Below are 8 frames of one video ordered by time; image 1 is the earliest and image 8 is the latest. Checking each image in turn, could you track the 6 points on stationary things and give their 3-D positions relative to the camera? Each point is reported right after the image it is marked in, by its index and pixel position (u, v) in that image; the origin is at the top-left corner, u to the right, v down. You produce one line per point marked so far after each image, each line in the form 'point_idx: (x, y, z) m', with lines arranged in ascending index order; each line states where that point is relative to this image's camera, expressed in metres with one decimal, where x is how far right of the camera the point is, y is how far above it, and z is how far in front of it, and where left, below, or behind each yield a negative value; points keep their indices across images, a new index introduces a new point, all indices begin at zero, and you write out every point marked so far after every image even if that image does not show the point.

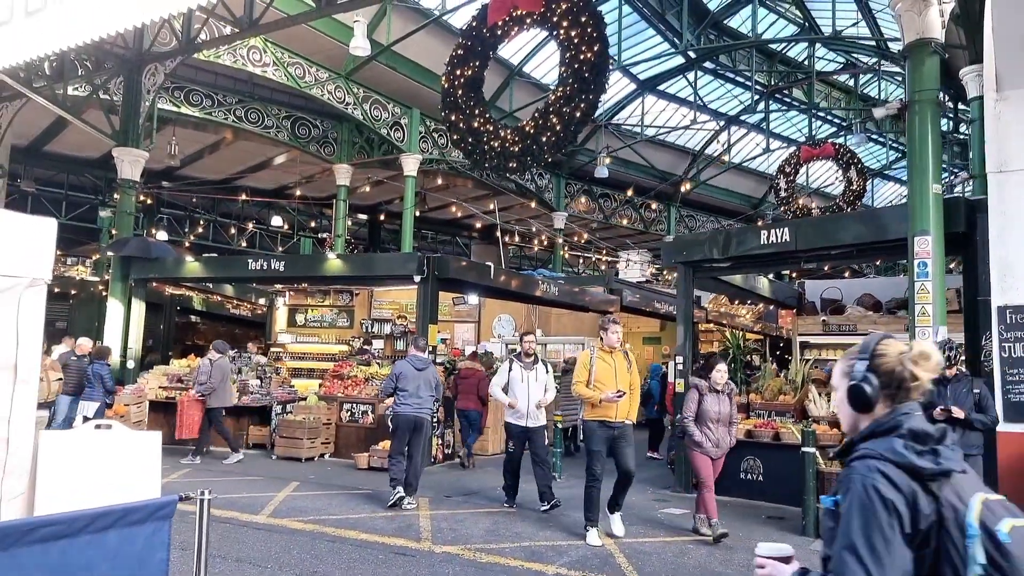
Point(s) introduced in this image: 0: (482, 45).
0: (-0.3, +2.7, +8.6) m
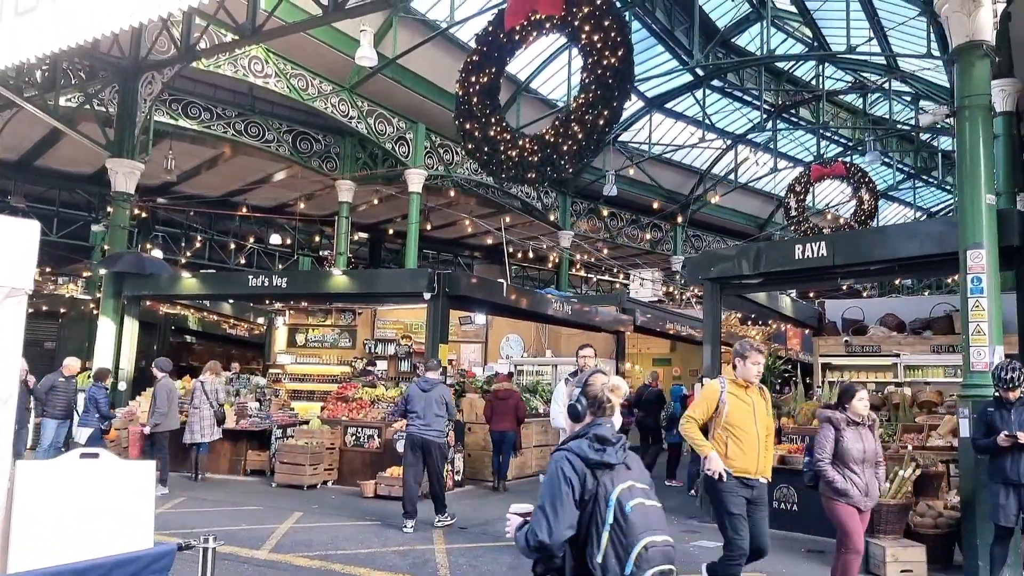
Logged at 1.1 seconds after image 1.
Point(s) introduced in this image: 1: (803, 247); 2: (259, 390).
0: (-0.2, +2.5, +8.3) m
1: (+2.7, +0.4, +7.0) m
2: (-3.8, -1.6, +11.8) m
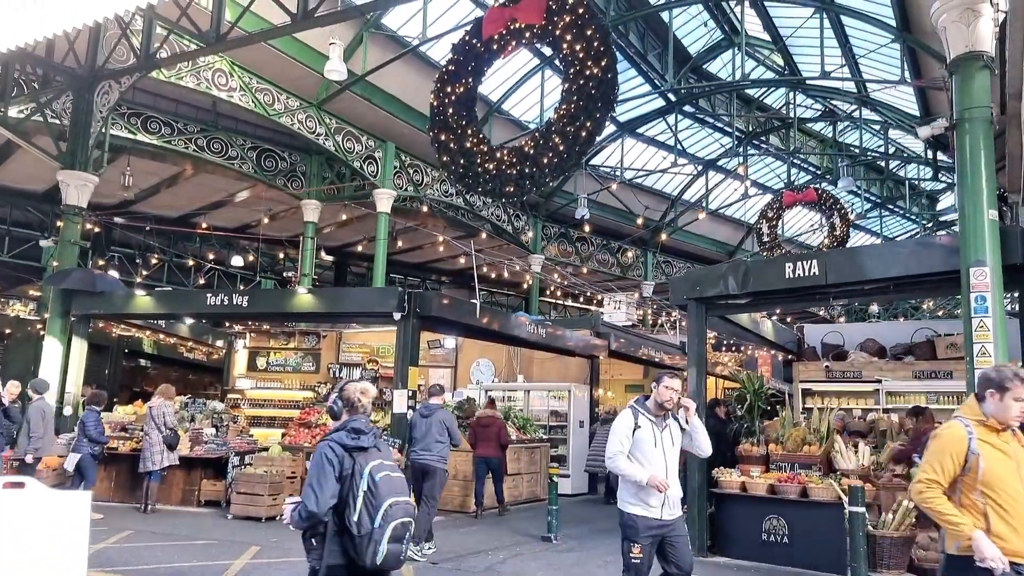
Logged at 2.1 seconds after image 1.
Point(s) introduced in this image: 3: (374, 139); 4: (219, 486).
0: (-0.4, +2.3, +7.9) m
1: (+2.5, +0.2, +6.8) m
2: (-4.3, -1.8, +11.2) m
3: (-2.7, +3.0, +15.4) m
4: (-3.6, -2.5, +9.7) m
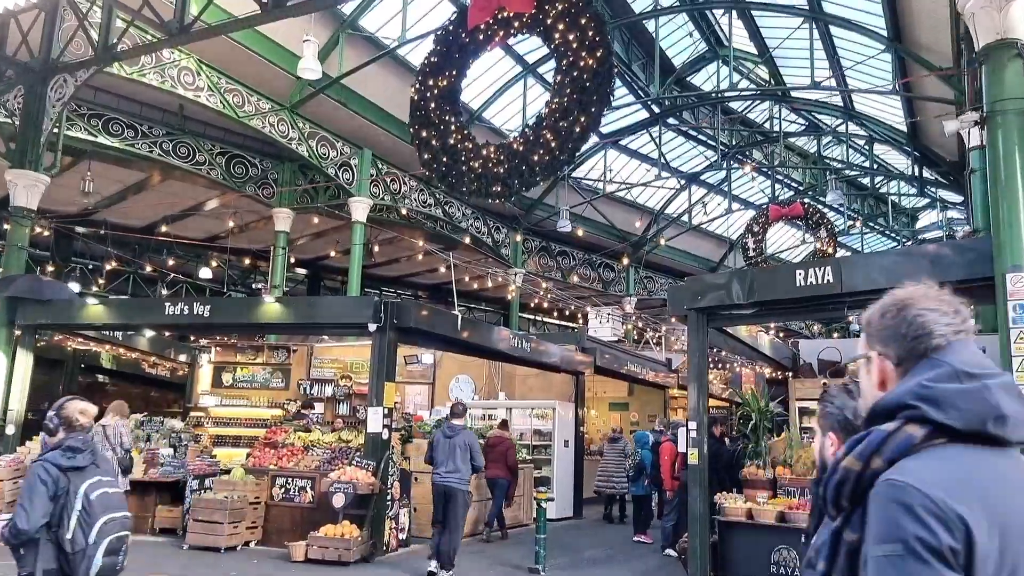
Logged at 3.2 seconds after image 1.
0: (-0.5, +2.2, +7.4) m
1: (+2.4, +0.1, +6.3) m
2: (-4.5, -2.0, +10.4) m
3: (-3.1, +2.7, +14.8) m
4: (-3.8, -2.6, +8.9) m
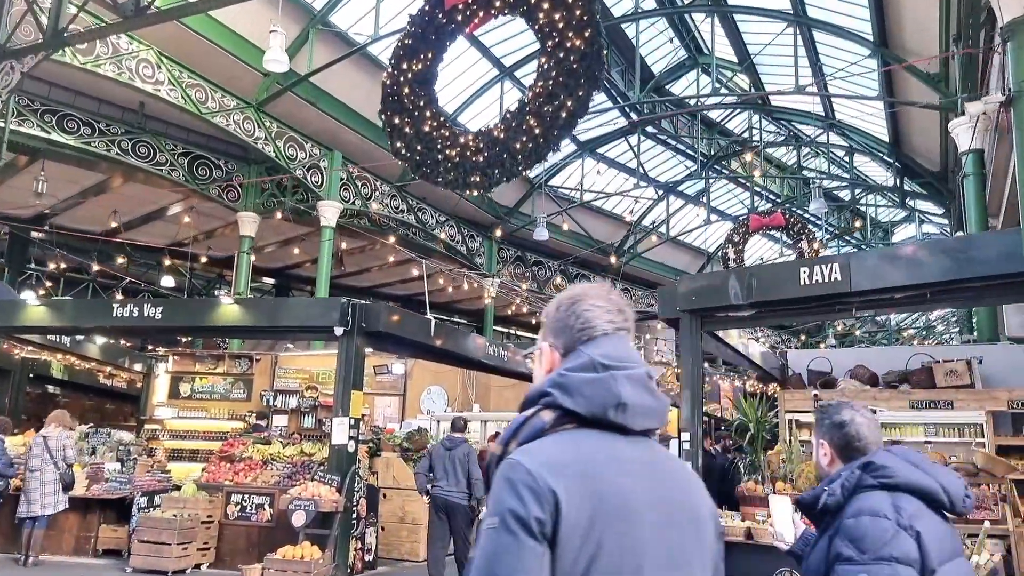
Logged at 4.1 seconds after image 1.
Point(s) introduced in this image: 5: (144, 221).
0: (-0.7, +2.2, +6.9) m
1: (+2.2, +0.1, +5.8) m
2: (-4.8, -2.0, +9.6) m
3: (-3.5, +2.6, +14.2) m
4: (-4.1, -2.6, +8.2) m
5: (-8.2, +1.5, +17.3) m
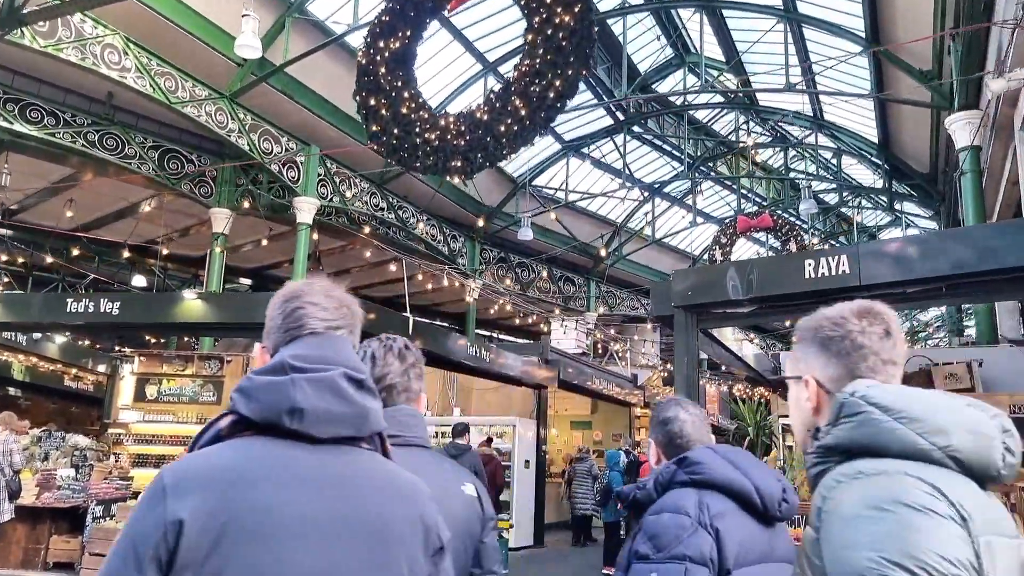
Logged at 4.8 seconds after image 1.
0: (-0.8, +2.3, +6.4) m
1: (+2.1, +0.2, +5.4) m
2: (-5.0, -1.9, +9.1) m
3: (-3.8, +2.6, +13.7) m
4: (-4.3, -2.5, +7.6) m
5: (-8.6, +1.5, +16.6) m
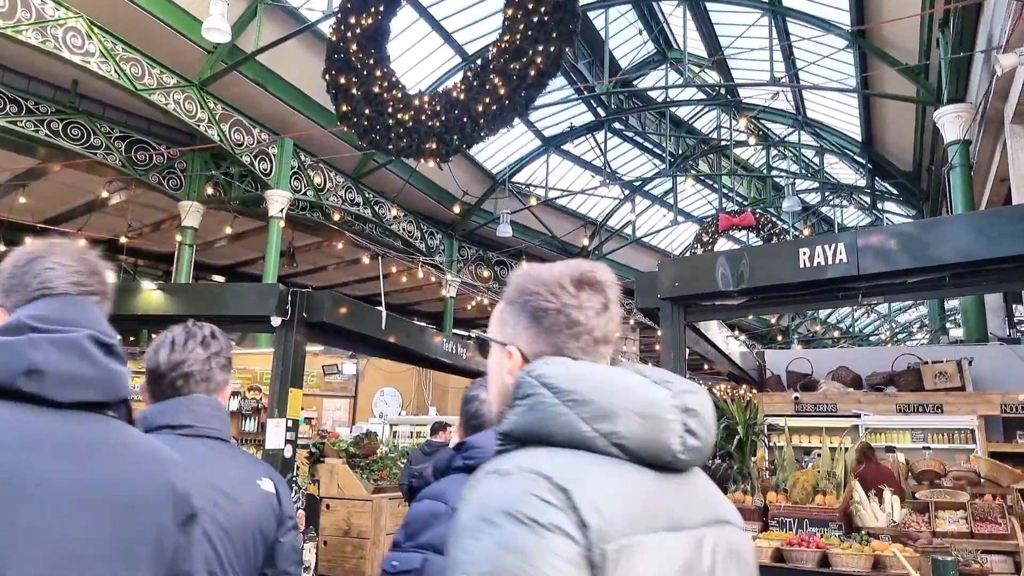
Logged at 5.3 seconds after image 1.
0: (-1.0, +2.4, +6.1) m
1: (+2.0, +0.2, +5.1) m
2: (-5.3, -1.9, +8.6) m
3: (-4.2, +2.7, +13.3) m
4: (-4.5, -2.4, +7.1) m
5: (-9.0, +1.6, +16.1) m
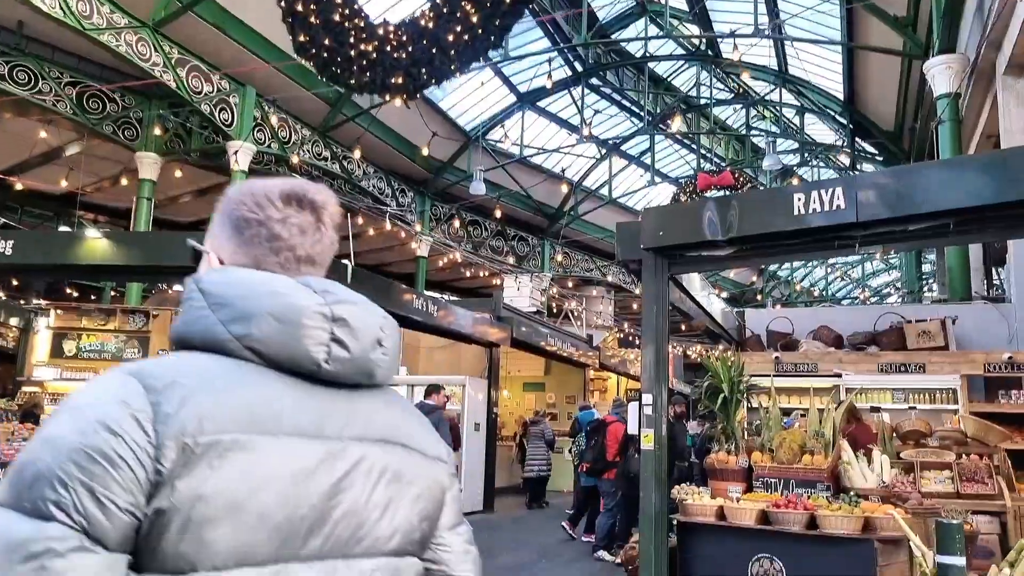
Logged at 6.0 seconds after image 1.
0: (-1.1, +2.7, +5.6) m
1: (+1.8, +0.6, +4.8) m
2: (-5.6, -1.3, +8.1) m
3: (-4.6, +3.4, +12.6) m
4: (-4.8, -2.0, +6.7) m
5: (-9.5, +2.5, +15.3) m
